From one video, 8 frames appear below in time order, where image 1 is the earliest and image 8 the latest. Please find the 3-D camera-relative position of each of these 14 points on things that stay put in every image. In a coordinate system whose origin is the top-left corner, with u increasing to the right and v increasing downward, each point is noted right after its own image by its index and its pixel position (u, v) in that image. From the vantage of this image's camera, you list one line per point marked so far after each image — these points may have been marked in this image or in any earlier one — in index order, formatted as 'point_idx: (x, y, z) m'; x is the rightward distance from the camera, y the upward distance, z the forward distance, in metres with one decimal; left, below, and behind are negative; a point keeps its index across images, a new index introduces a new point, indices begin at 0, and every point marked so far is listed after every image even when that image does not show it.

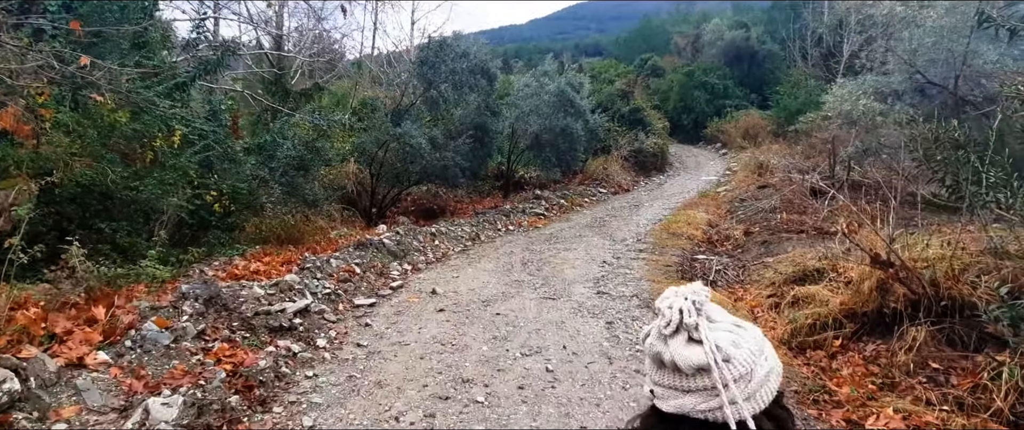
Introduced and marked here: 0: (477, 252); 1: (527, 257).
0: (-0.8, -0.8, +10.5) m
1: (+0.3, -0.9, +10.0) m
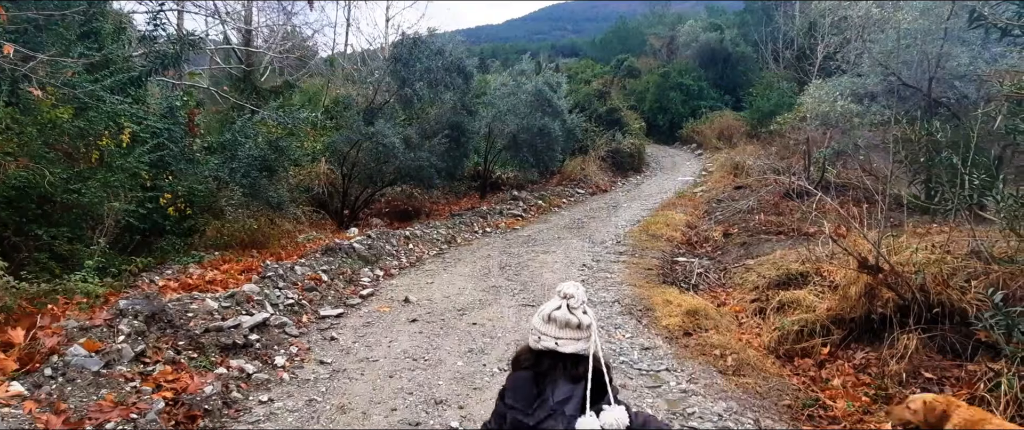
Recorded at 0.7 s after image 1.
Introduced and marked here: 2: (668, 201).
0: (-1.2, -0.8, +10.1) m
1: (-0.2, -0.9, +9.7) m
2: (+5.4, +0.5, +17.7) m
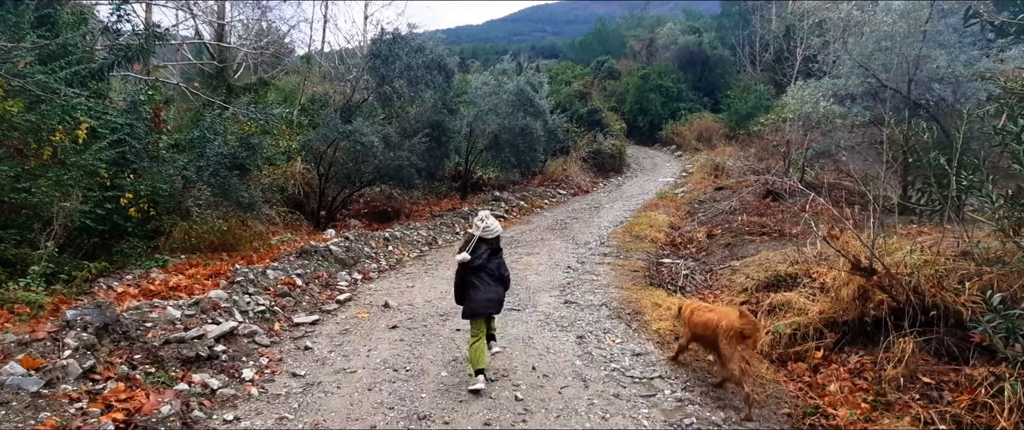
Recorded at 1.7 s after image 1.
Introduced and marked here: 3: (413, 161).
0: (-1.6, -0.8, +9.8) m
1: (-0.5, -0.9, +9.4) m
2: (+4.7, +0.5, +17.6) m
3: (-2.6, +1.4, +13.2) m
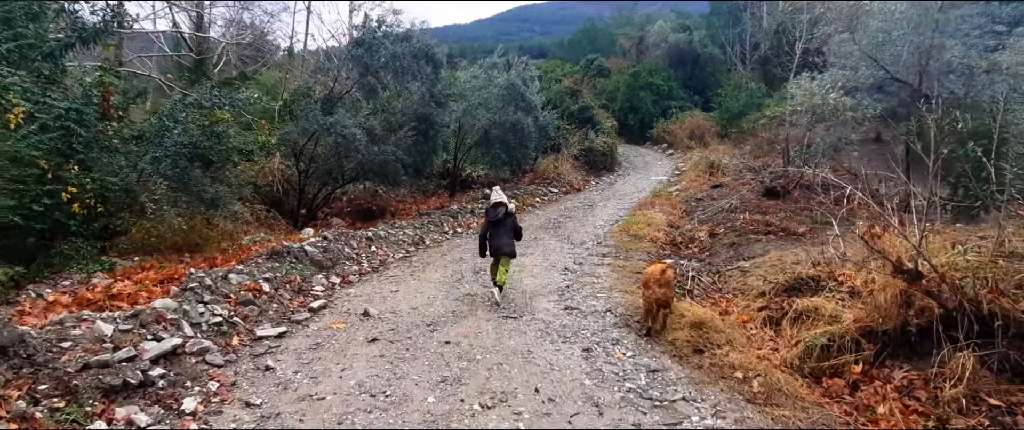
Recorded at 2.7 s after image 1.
0: (-1.7, -0.8, +9.1) m
1: (-0.6, -0.9, +8.7) m
2: (+4.4, +0.5, +17.0) m
3: (-2.8, +1.5, +12.5) m
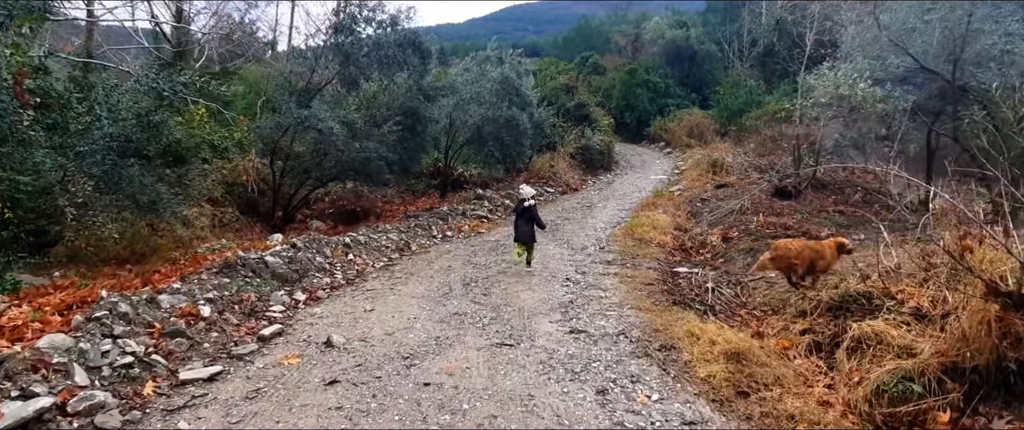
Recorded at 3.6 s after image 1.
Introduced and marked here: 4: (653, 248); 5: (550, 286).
0: (-1.8, -0.9, +8.1) m
1: (-0.7, -0.9, +7.7) m
2: (+4.2, +0.5, +16.1) m
3: (-2.9, +1.4, +11.4) m
4: (+2.8, -0.6, +10.1) m
5: (+0.5, -1.0, +7.3) m
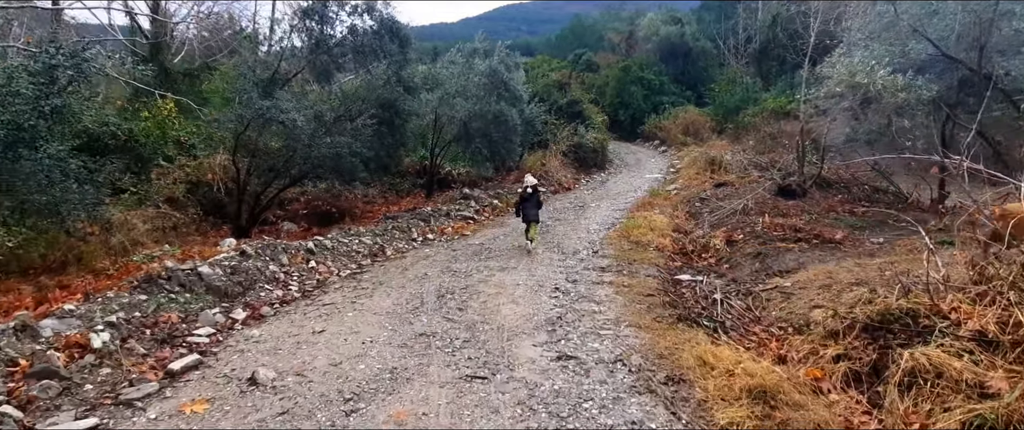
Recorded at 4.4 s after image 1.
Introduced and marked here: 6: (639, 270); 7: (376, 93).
0: (-2.0, -0.9, +7.2) m
1: (-0.9, -1.0, +6.8) m
2: (+3.9, +0.5, +15.2) m
3: (-3.2, +1.4, +10.5) m
4: (+2.5, -0.7, +9.2) m
5: (+0.3, -1.0, +6.4) m
6: (+2.0, -0.9, +7.9) m
7: (-3.0, +2.7, +11.1) m
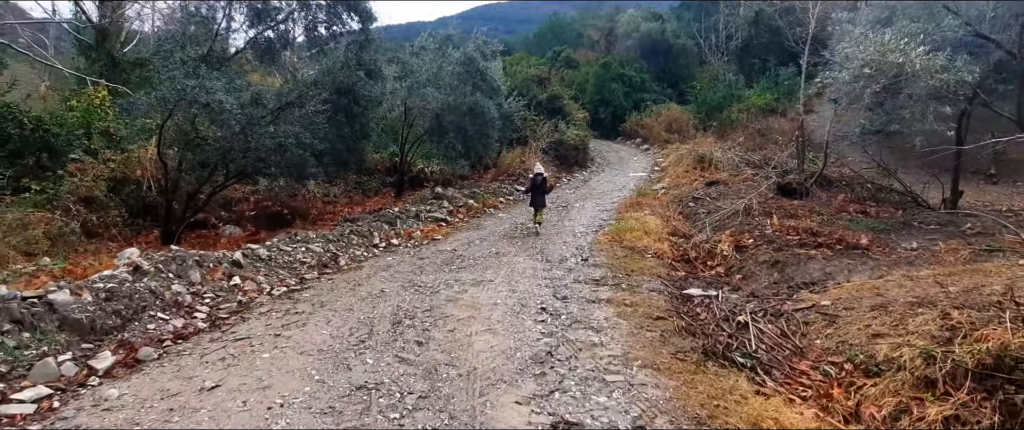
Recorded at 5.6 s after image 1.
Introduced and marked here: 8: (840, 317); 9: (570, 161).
0: (-2.3, -0.9, +5.7) m
1: (-1.2, -1.0, +5.4) m
2: (+3.3, +0.4, +14.0) m
3: (-3.6, +1.3, +9.0) m
4: (+2.2, -0.7, +8.0) m
5: (+0.1, -1.1, +5.0) m
6: (+1.7, -0.9, +6.6) m
7: (-3.4, +2.6, +9.6) m
8: (+3.2, -1.0, +4.9) m
9: (+2.3, +2.1, +19.3) m
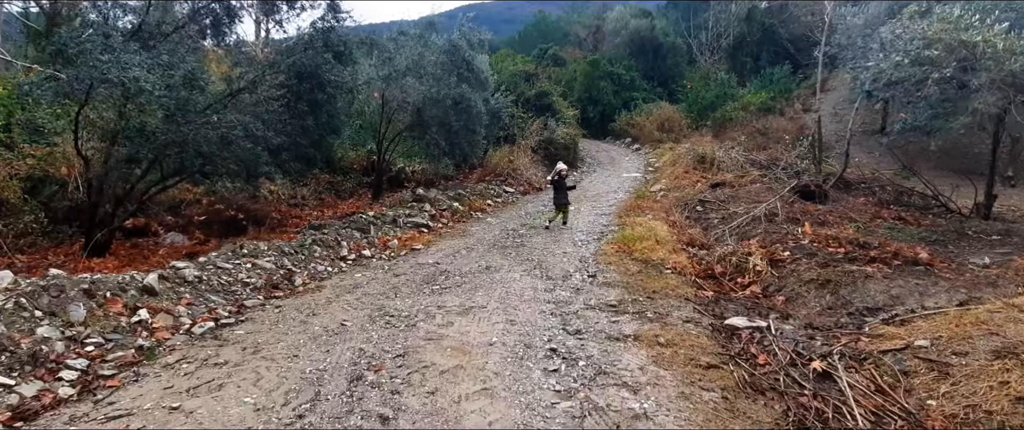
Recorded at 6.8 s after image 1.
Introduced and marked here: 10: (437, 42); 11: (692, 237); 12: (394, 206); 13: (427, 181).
0: (-2.3, -1.0, +4.3) m
1: (-1.2, -1.1, +4.0) m
2: (+3.0, +0.3, +12.8) m
3: (-3.7, +1.2, +7.5) m
4: (+2.1, -0.8, +6.7) m
5: (+0.1, -1.2, +3.7) m
6: (+1.7, -1.0, +5.3) m
7: (-3.6, +2.5, +8.2) m
8: (+3.2, -1.1, +3.7) m
9: (+1.9, +2.0, +18.0) m
10: (-1.8, +4.2, +11.9) m
11: (+3.1, -0.4, +8.6) m
12: (-2.5, +0.2, +10.6) m
13: (-2.2, +0.9, +12.9) m
